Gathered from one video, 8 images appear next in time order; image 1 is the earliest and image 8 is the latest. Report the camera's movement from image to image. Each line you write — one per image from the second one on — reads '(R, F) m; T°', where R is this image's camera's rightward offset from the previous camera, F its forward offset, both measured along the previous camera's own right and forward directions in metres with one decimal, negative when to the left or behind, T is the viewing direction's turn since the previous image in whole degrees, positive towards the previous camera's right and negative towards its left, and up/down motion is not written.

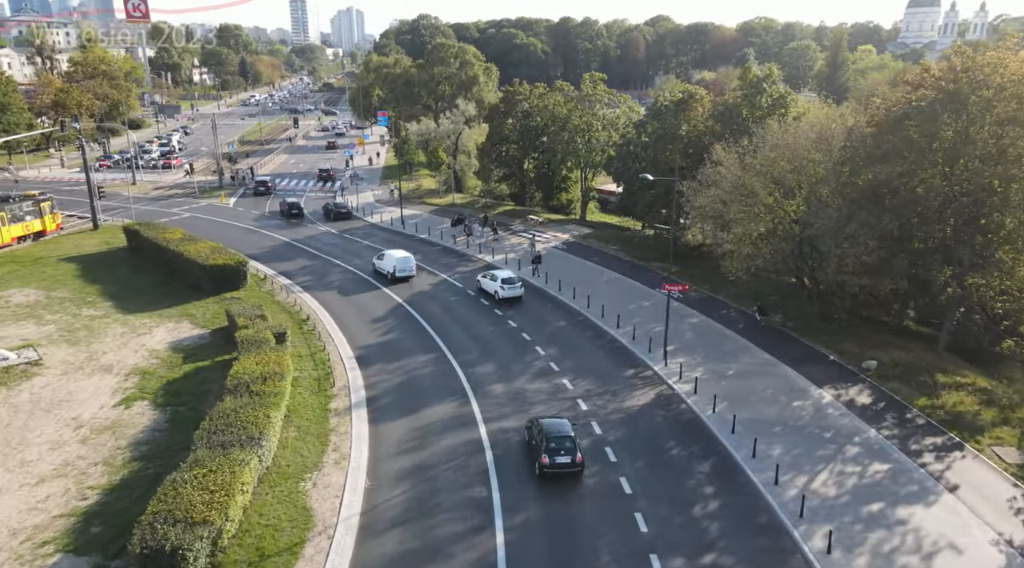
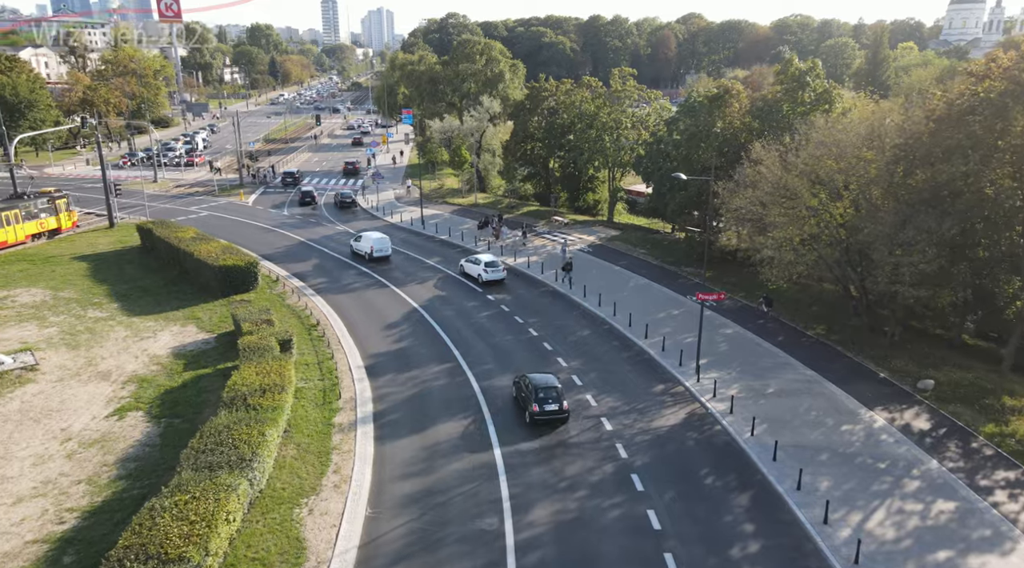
(+0.3, +2.3) m; -2°
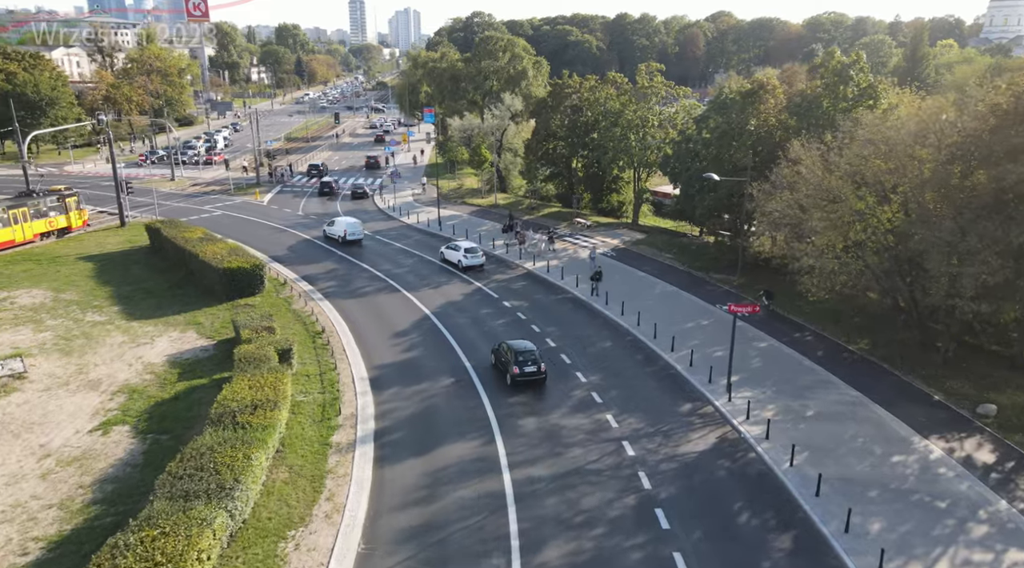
(+0.3, +2.3) m; -2°
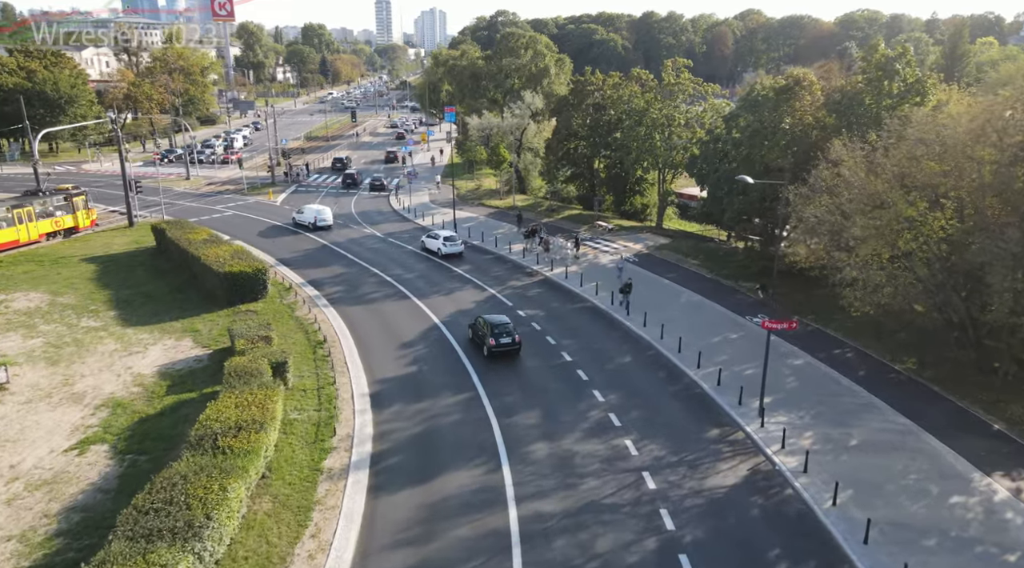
(+0.4, +2.3) m; -2°
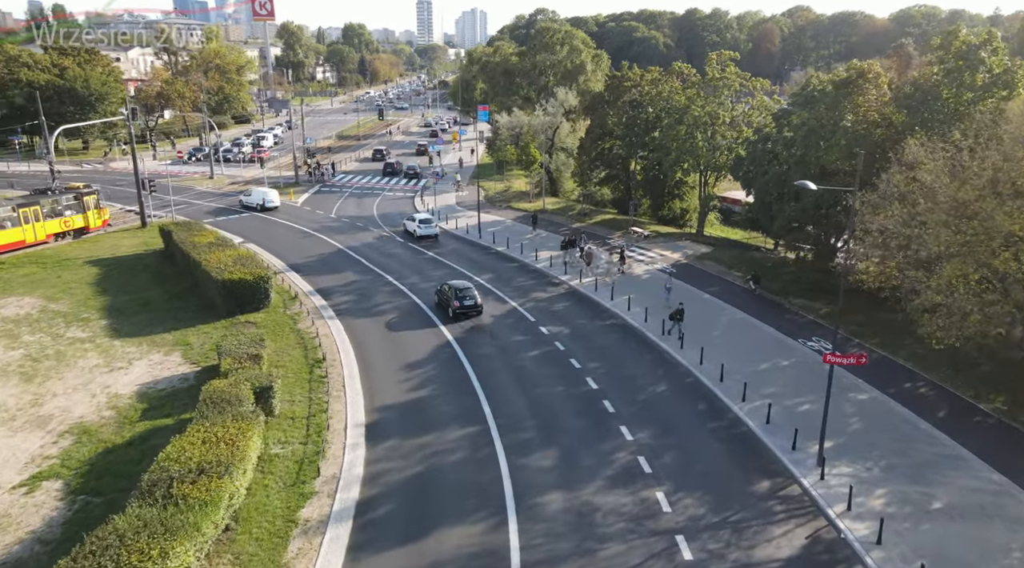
(+0.6, +3.6) m; -3°
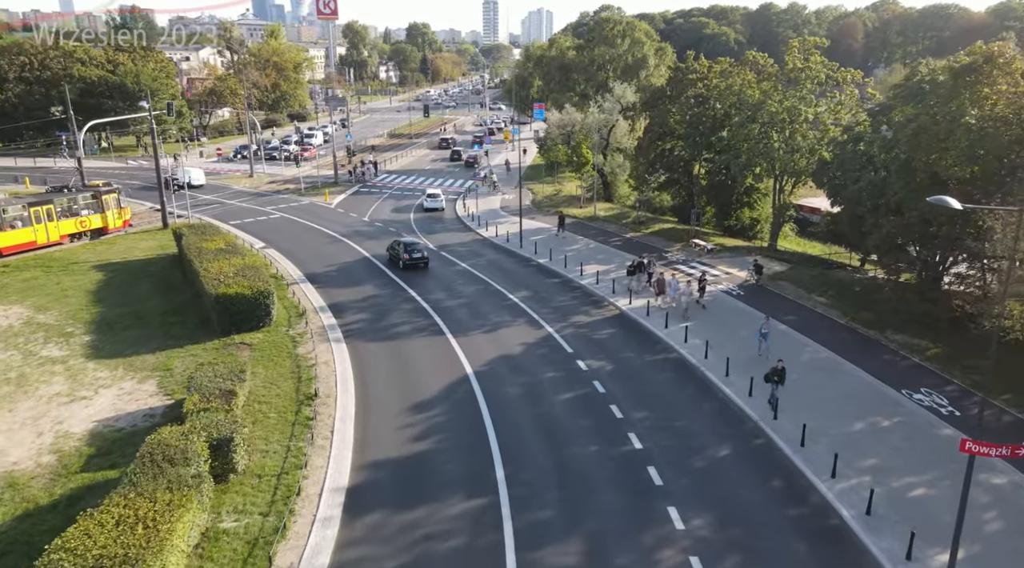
(+0.9, +5.2) m; -4°
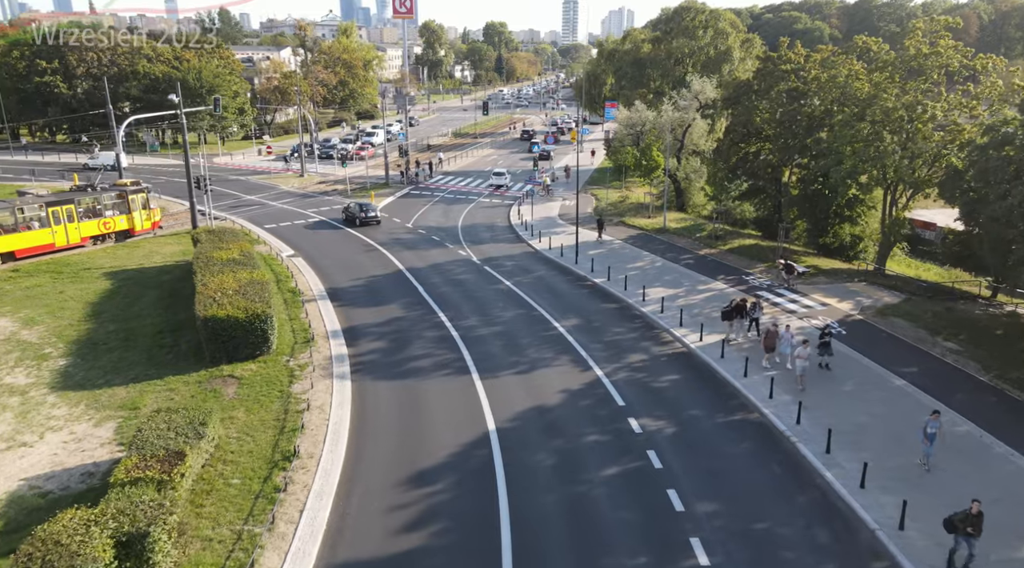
(+1.0, +5.6) m; -5°
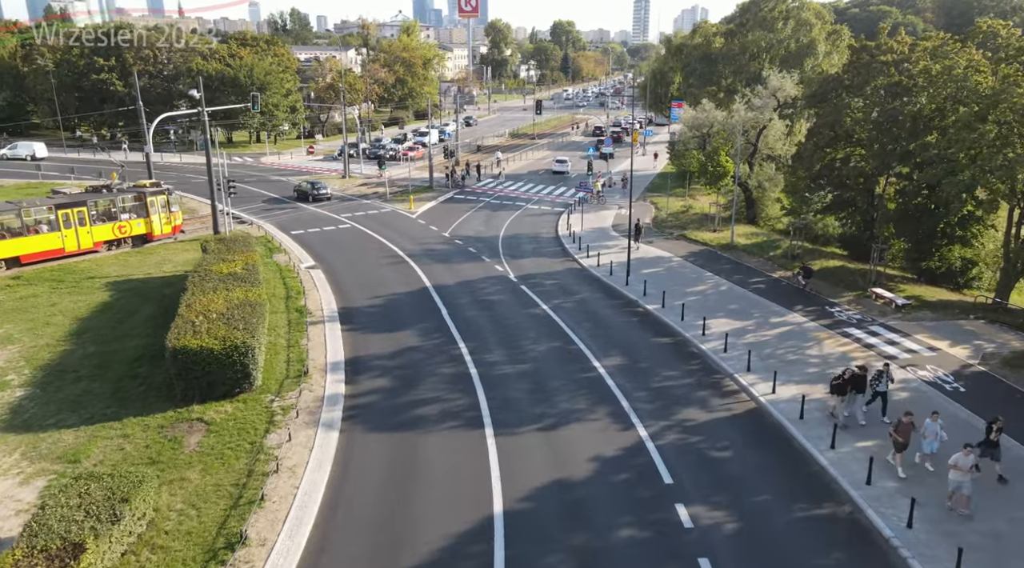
(+1.0, +4.8) m; -5°
